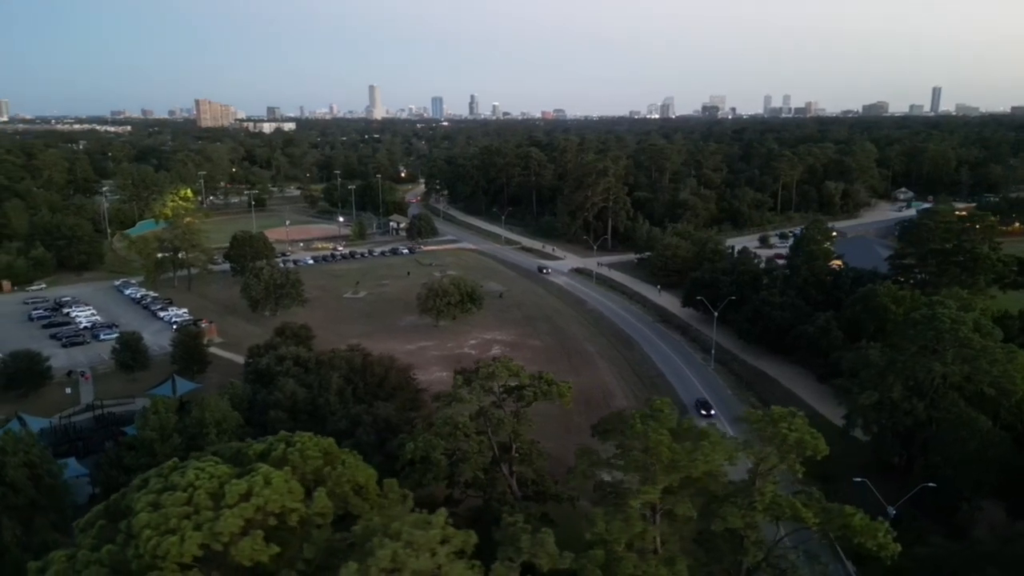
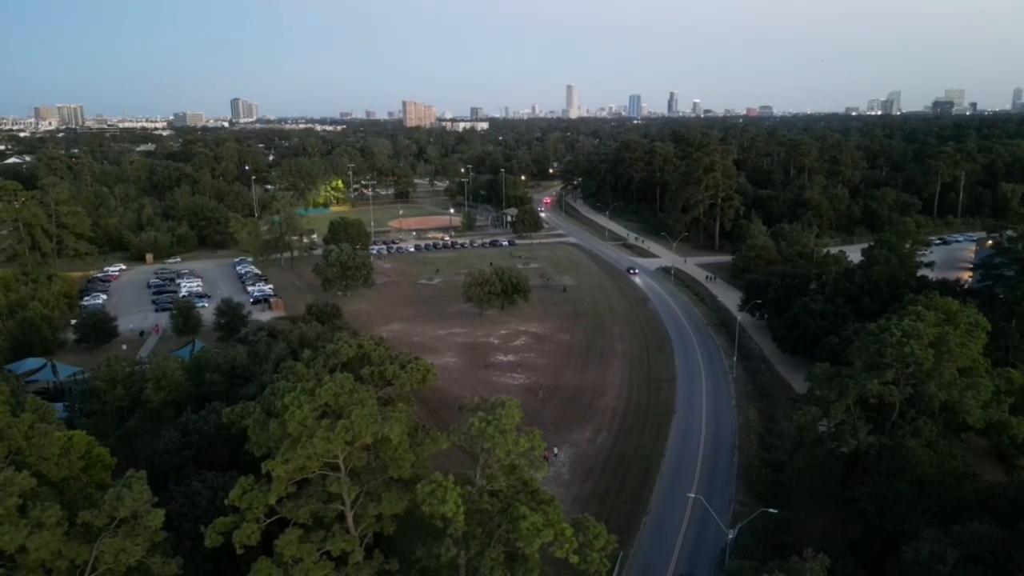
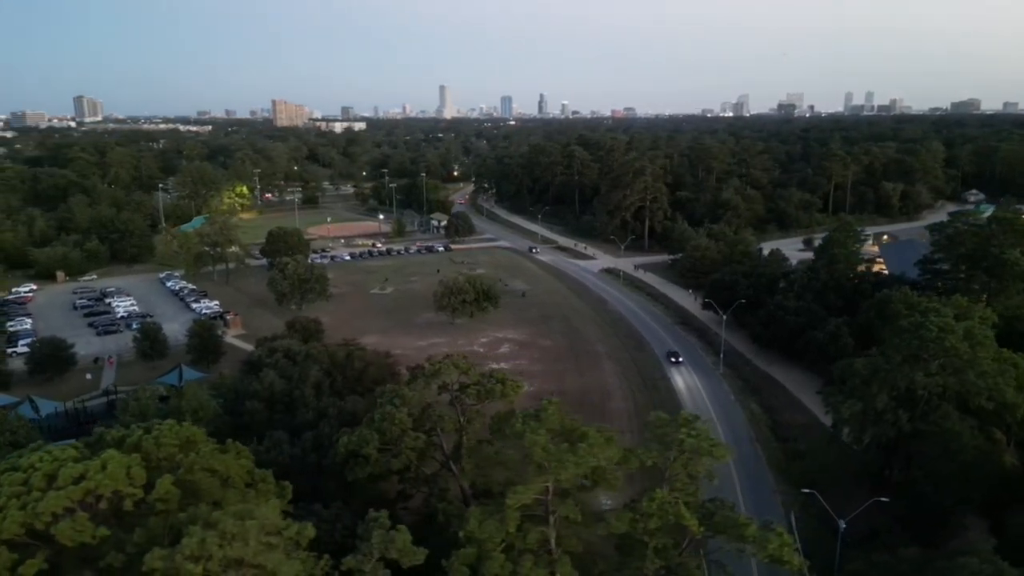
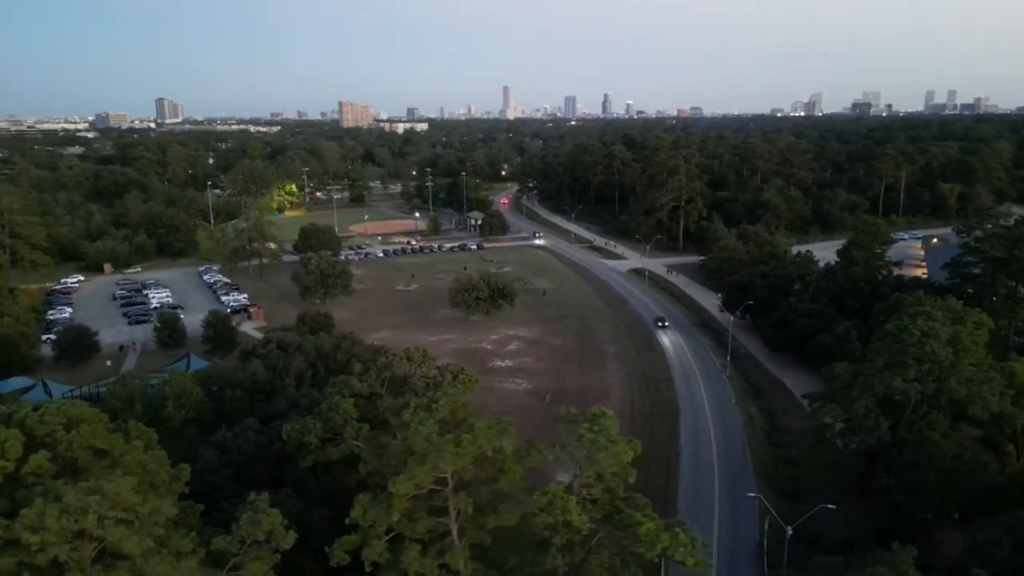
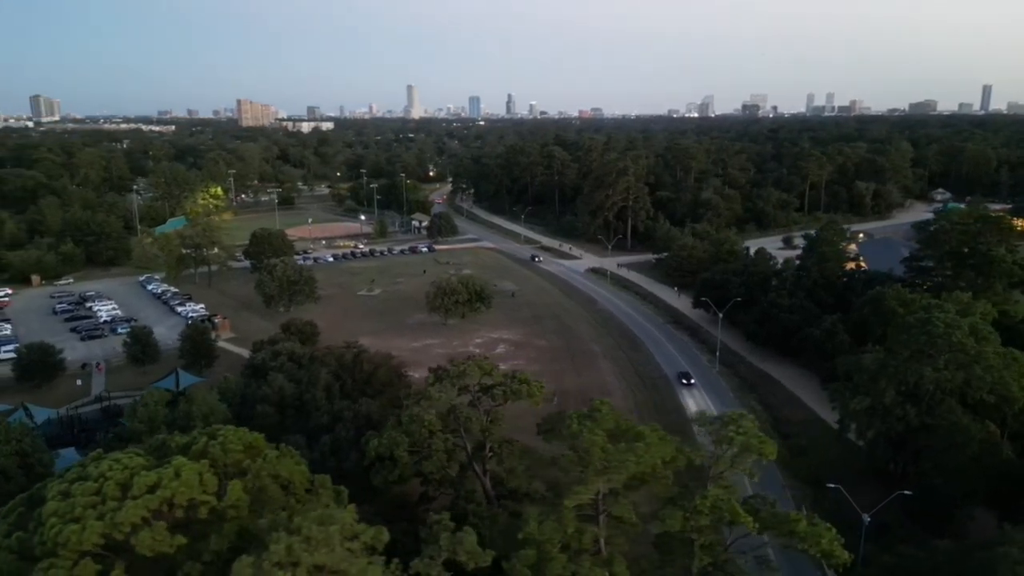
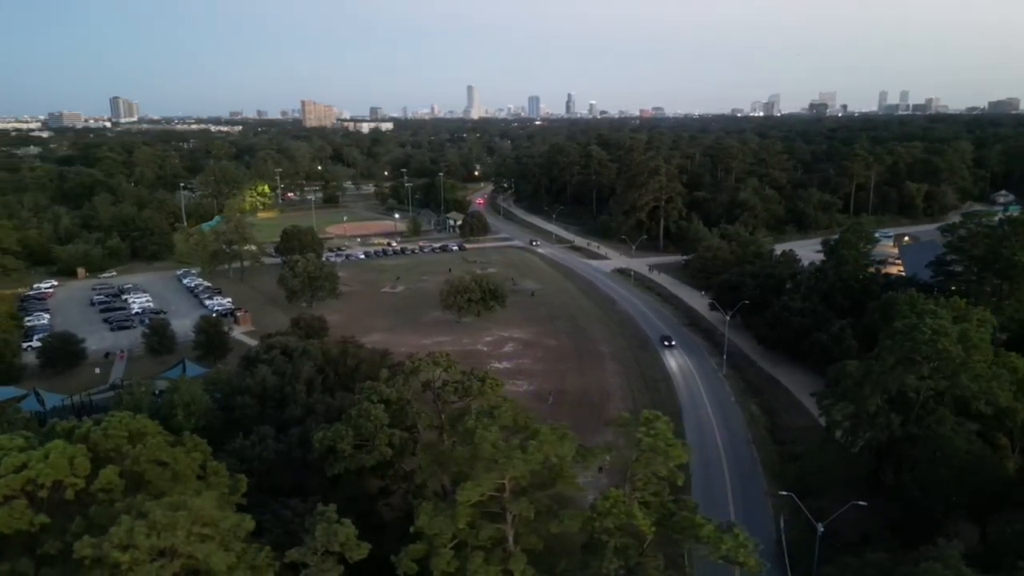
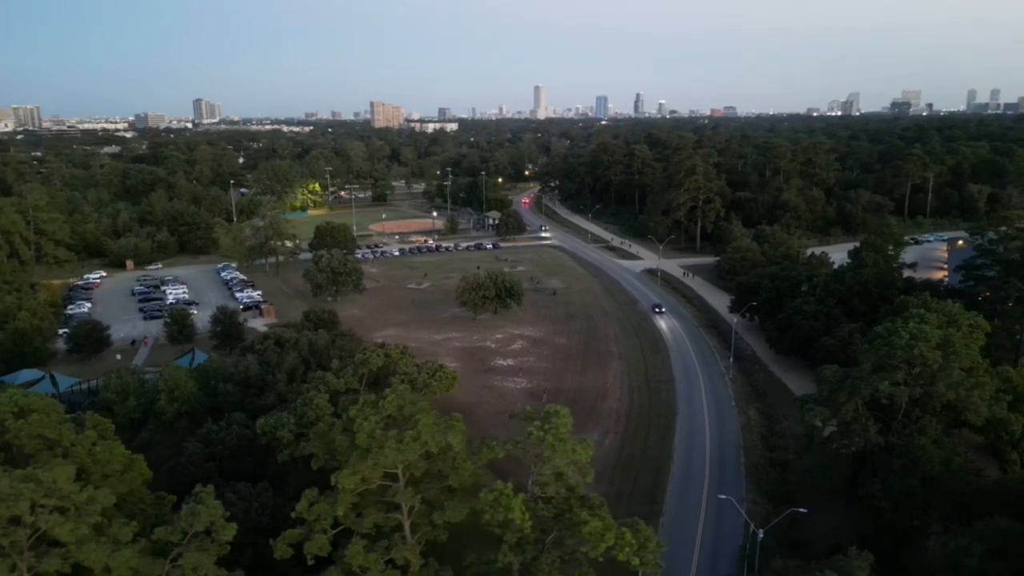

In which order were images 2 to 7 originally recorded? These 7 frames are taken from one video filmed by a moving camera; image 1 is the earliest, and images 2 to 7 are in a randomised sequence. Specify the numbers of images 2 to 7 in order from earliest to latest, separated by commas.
5, 3, 6, 4, 7, 2
